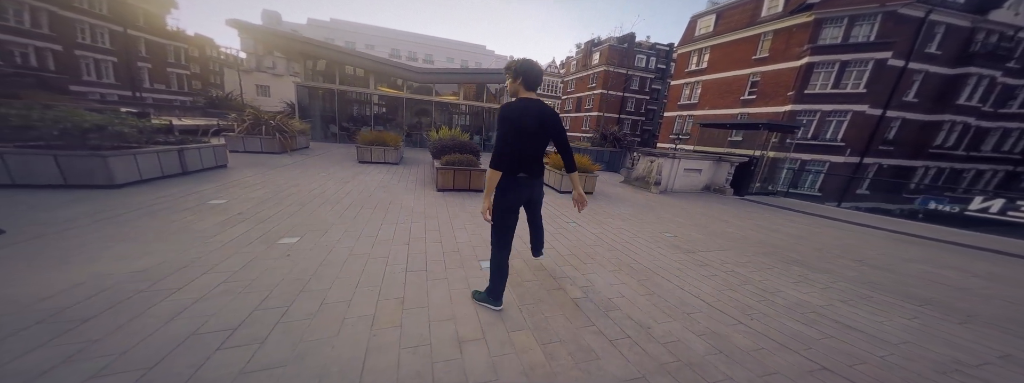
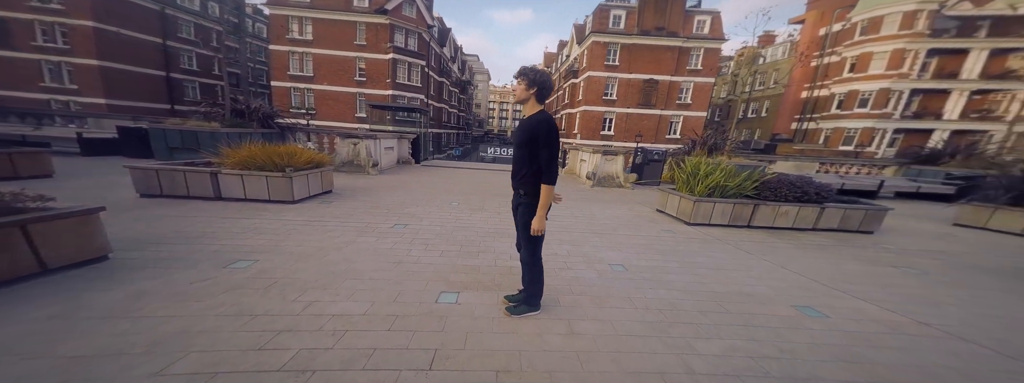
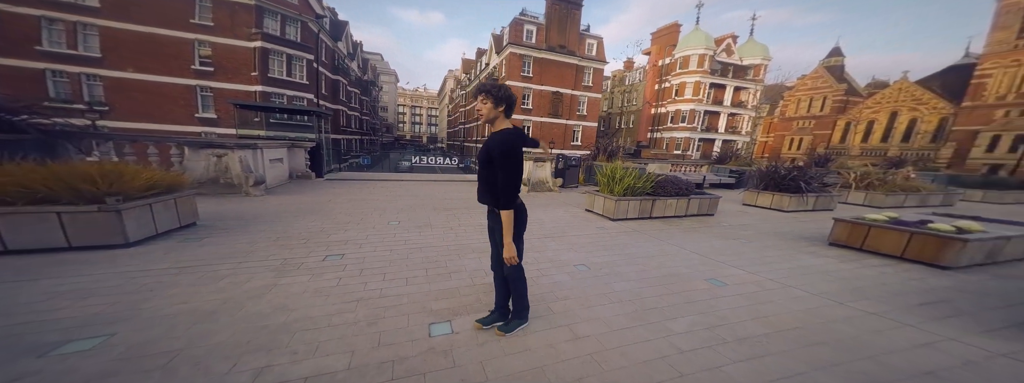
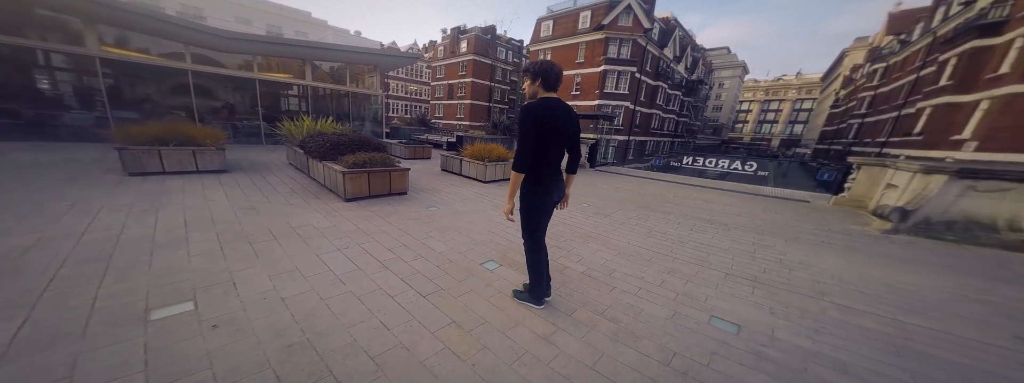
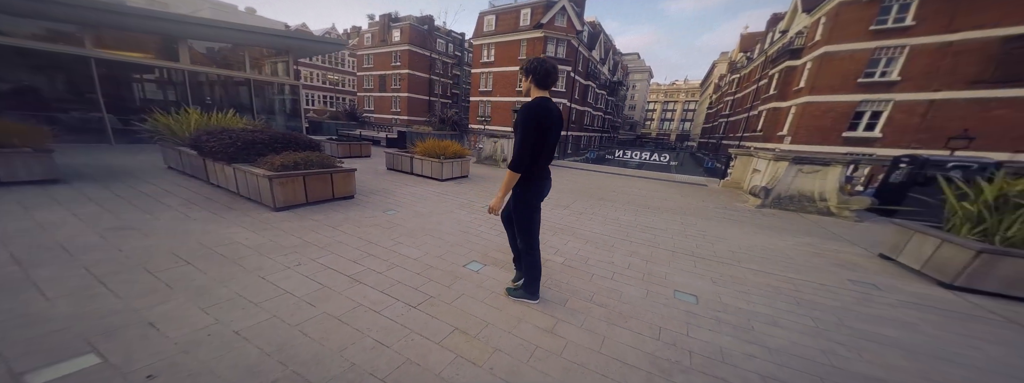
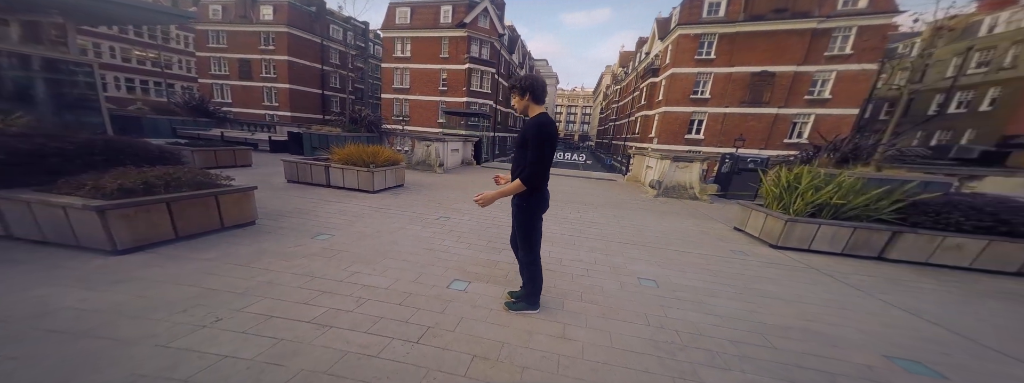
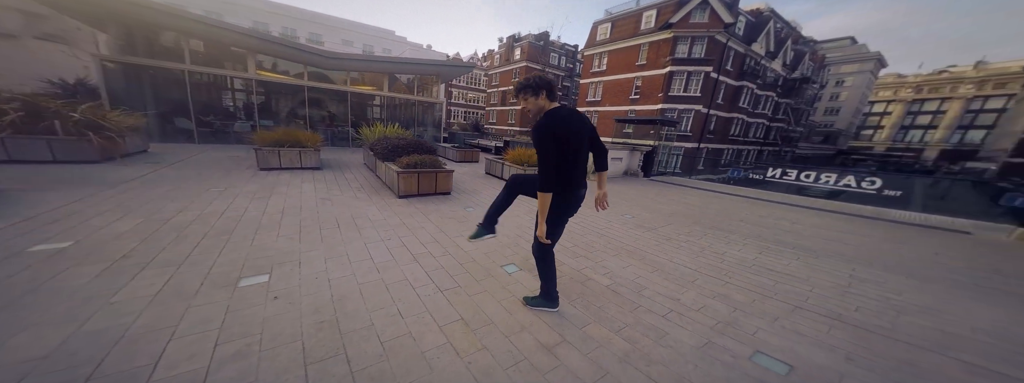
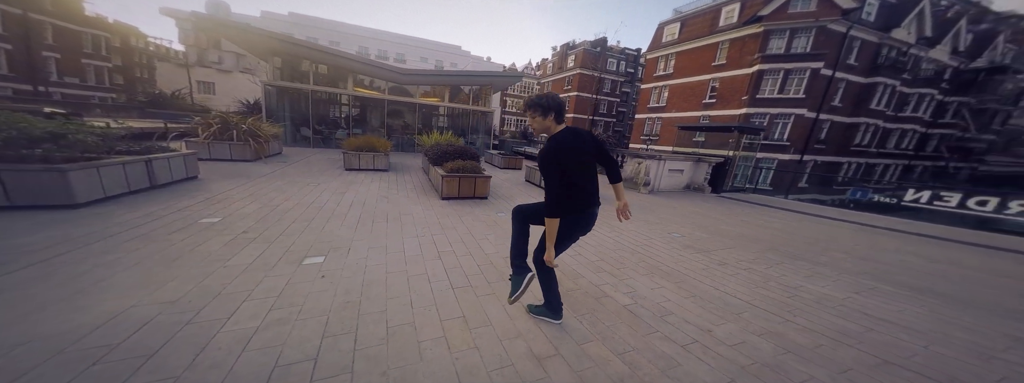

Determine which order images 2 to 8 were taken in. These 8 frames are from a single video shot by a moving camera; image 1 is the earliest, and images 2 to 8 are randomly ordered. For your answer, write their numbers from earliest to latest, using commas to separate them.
8, 7, 4, 5, 6, 2, 3
